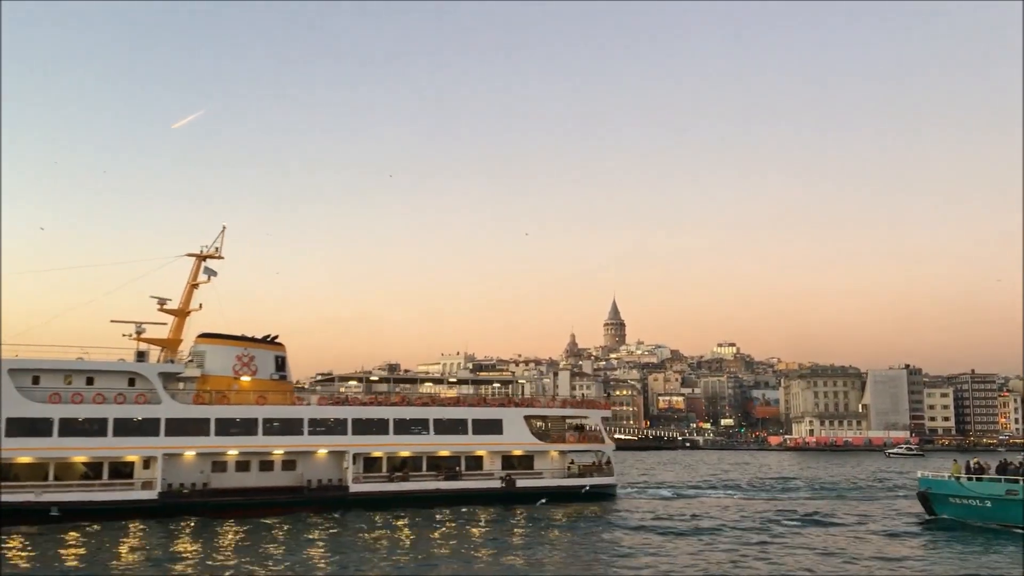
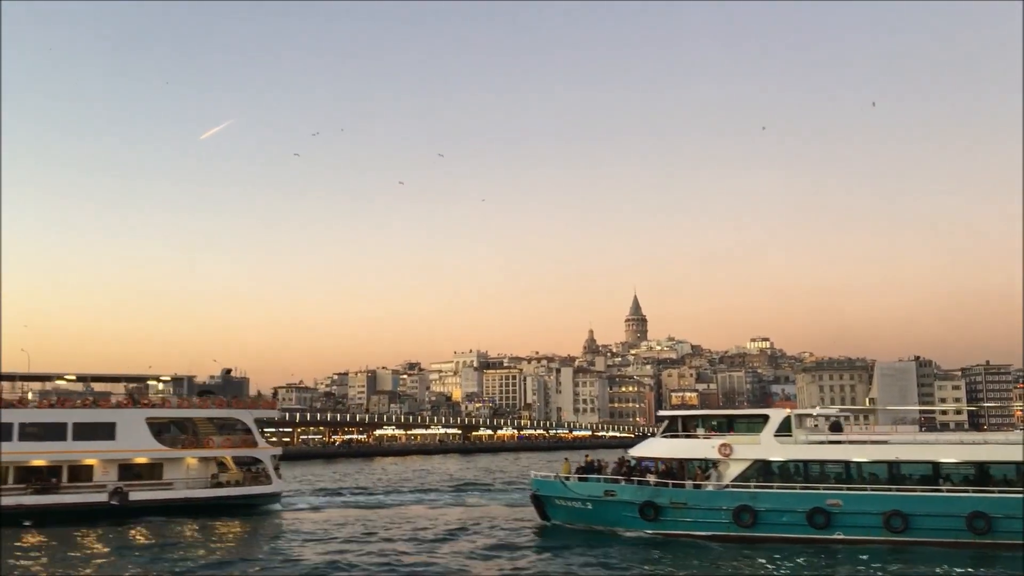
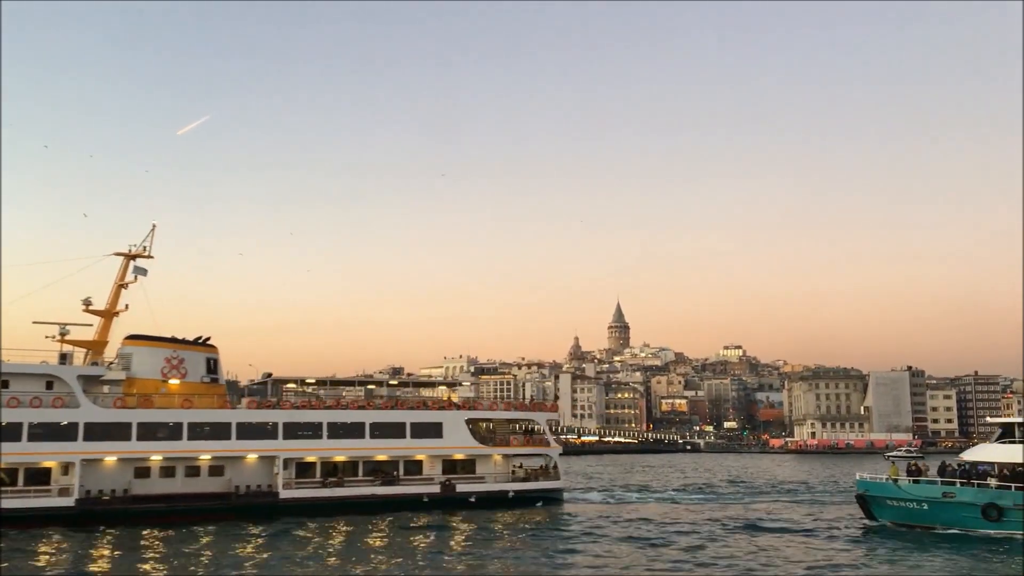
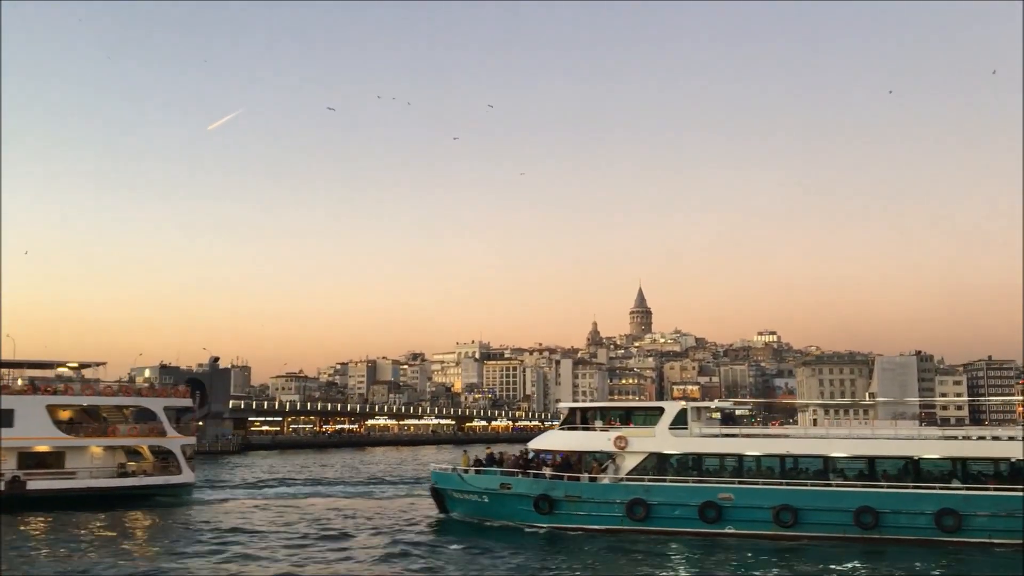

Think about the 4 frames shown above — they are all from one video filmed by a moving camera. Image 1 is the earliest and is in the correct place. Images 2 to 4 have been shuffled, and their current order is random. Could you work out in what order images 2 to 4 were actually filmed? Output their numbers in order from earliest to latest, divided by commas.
3, 2, 4
